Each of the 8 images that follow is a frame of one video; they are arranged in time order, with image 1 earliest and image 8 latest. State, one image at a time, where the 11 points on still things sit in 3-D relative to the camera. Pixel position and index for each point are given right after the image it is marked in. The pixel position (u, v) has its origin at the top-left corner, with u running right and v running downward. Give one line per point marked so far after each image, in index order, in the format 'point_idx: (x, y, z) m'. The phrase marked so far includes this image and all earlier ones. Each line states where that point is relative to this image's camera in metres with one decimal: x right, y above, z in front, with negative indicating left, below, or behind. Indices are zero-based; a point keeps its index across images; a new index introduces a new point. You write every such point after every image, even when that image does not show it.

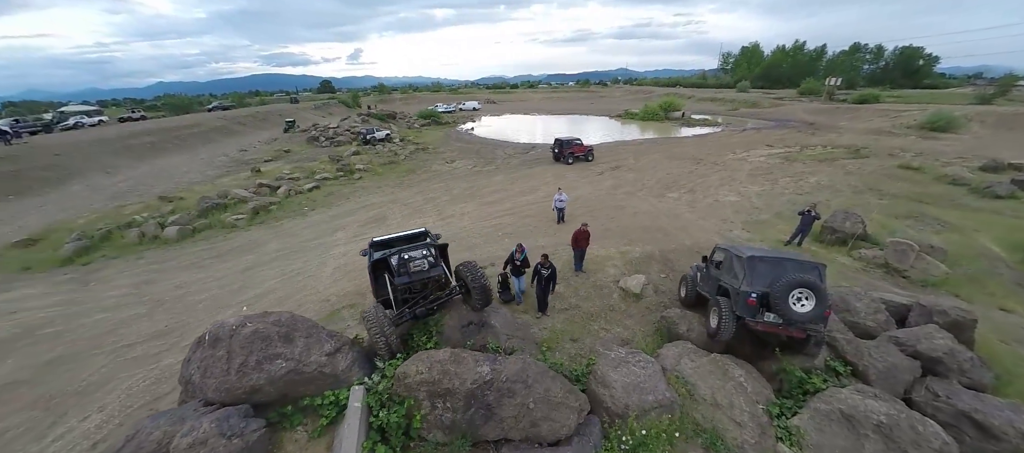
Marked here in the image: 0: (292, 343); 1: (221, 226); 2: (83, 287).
0: (-2.9, -1.5, +4.2) m
1: (-12.8, 0.0, +15.4) m
2: (-14.5, -2.1, +11.3) m
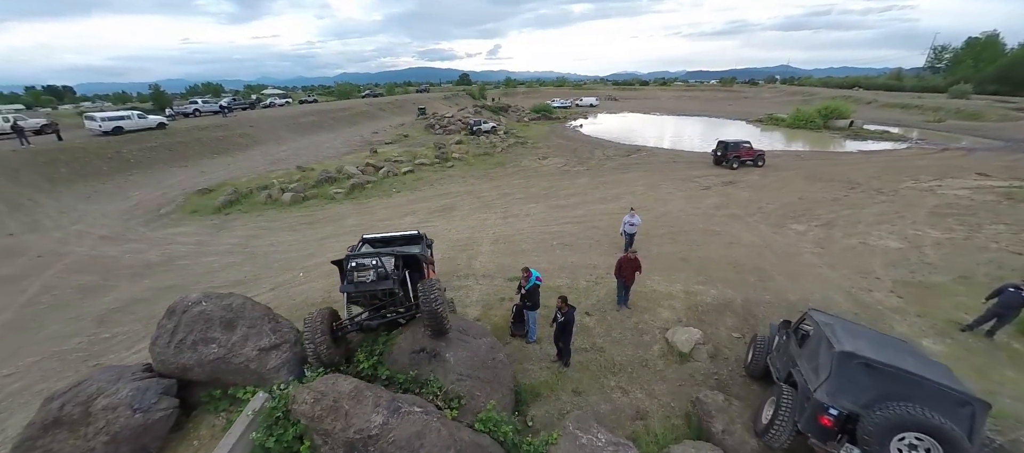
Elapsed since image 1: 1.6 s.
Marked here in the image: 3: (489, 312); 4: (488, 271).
0: (-3.6, -1.4, +4.2) m
1: (-9.6, +1.5, +17.7) m
2: (-12.6, -0.3, +14.3) m
3: (-0.3, -1.9, +7.5) m
4: (-0.4, -0.9, +9.8) m
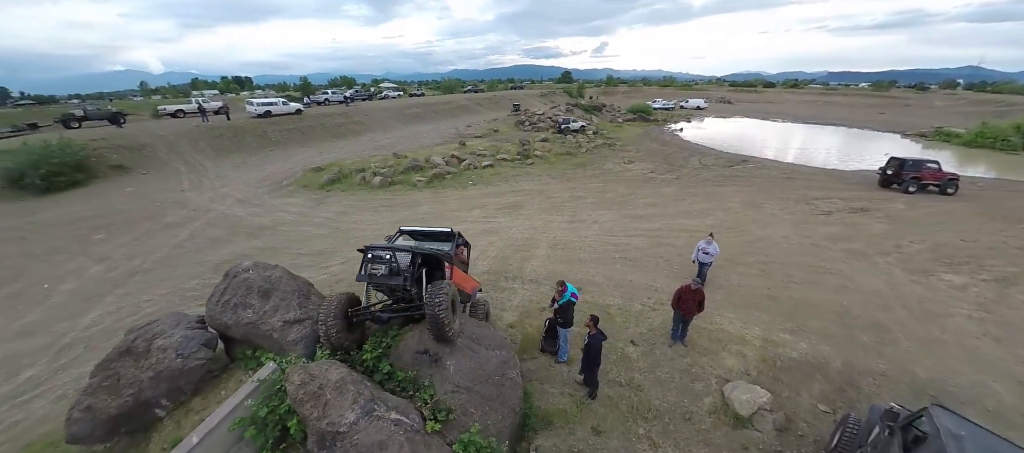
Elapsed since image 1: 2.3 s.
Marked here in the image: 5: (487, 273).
0: (-3.5, -1.0, +4.7) m
1: (-5.7, +2.3, +19.1) m
2: (-9.7, +1.0, +16.5) m
3: (+0.4, -2.0, +7.1) m
4: (+1.0, -1.1, +9.4) m
5: (-0.5, -1.2, +9.5) m
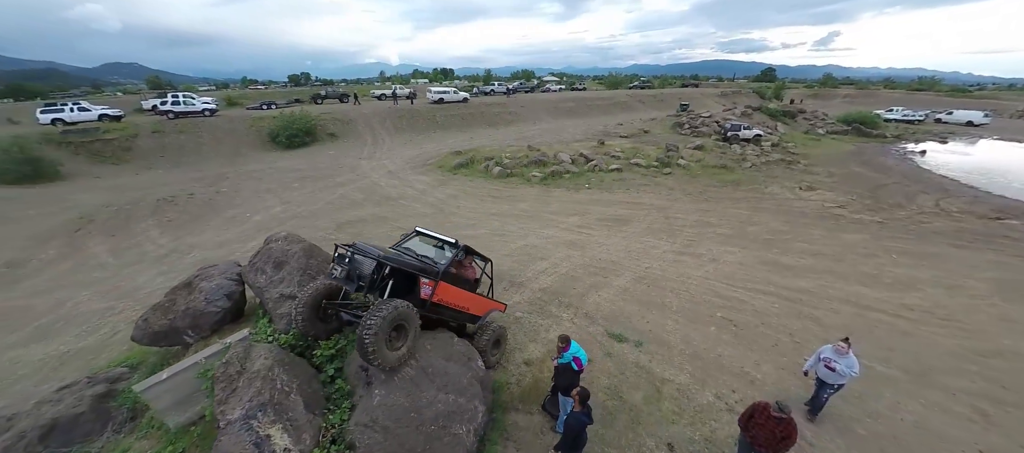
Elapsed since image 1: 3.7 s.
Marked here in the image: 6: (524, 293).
0: (-3.7, -0.7, +5.2) m
1: (+0.6, +2.7, +19.2) m
2: (-4.2, +2.2, +18.4) m
3: (+0.6, -2.4, +6.0) m
4: (+2.2, -1.7, +7.8) m
5: (+0.9, -1.6, +8.5) m
6: (+0.3, -1.7, +8.3) m
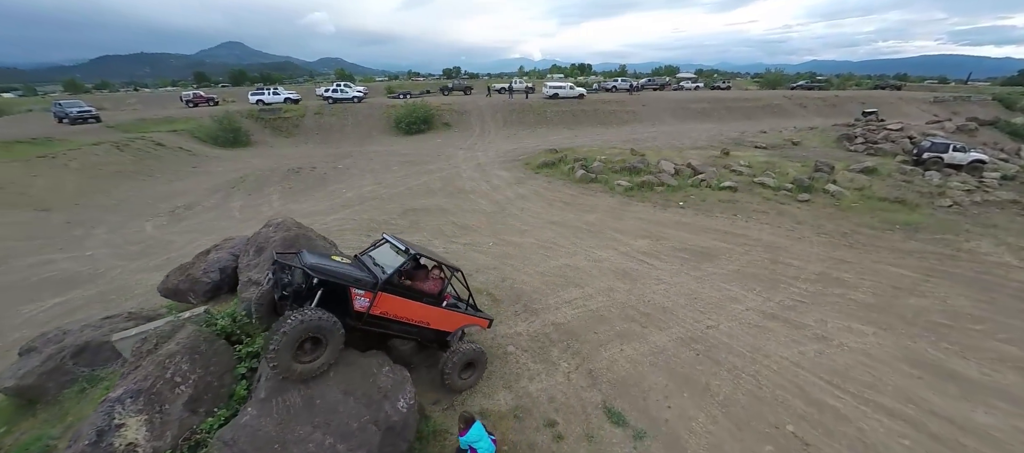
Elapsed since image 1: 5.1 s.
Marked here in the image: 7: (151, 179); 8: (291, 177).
0: (-4.1, -0.5, +5.4) m
1: (+4.7, +2.0, +17.3) m
2: (-0.1, +2.3, +18.0) m
3: (-0.1, -2.9, +4.9) m
4: (+2.0, -2.4, +6.1) m
5: (+1.0, -2.1, +7.2) m
6: (+0.4, -2.1, +7.2) m
7: (-19.1, +2.6, +17.7) m
8: (-12.0, +2.7, +17.9) m
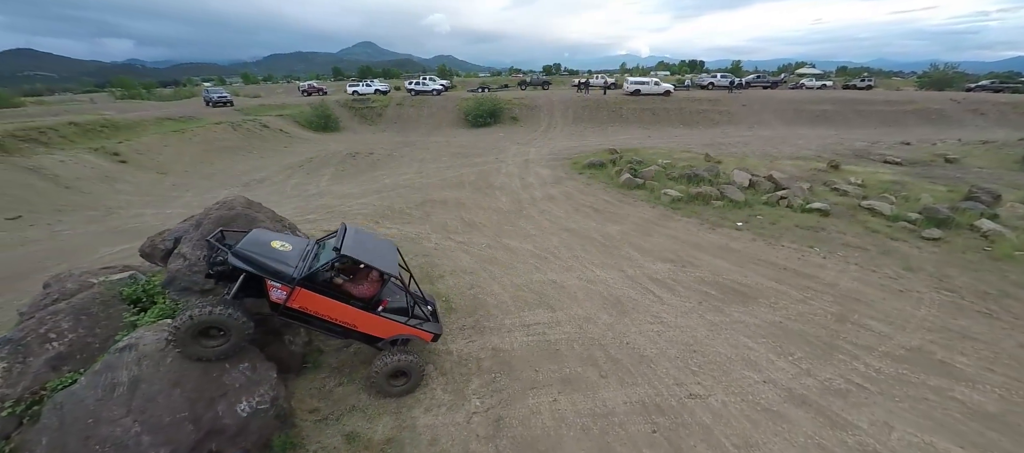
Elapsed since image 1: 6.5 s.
0: (-5.4, -0.1, +5.6) m
1: (+6.3, +1.3, +15.0) m
2: (+1.8, +2.2, +16.9) m
3: (-1.9, -2.9, +4.2) m
4: (+0.5, -2.7, +4.9) m
5: (-0.1, -2.3, +6.2) m
6: (-0.8, -2.2, +6.3) m
7: (-16.6, +4.6, +20.9) m
8: (-9.6, +3.9, +19.5) m
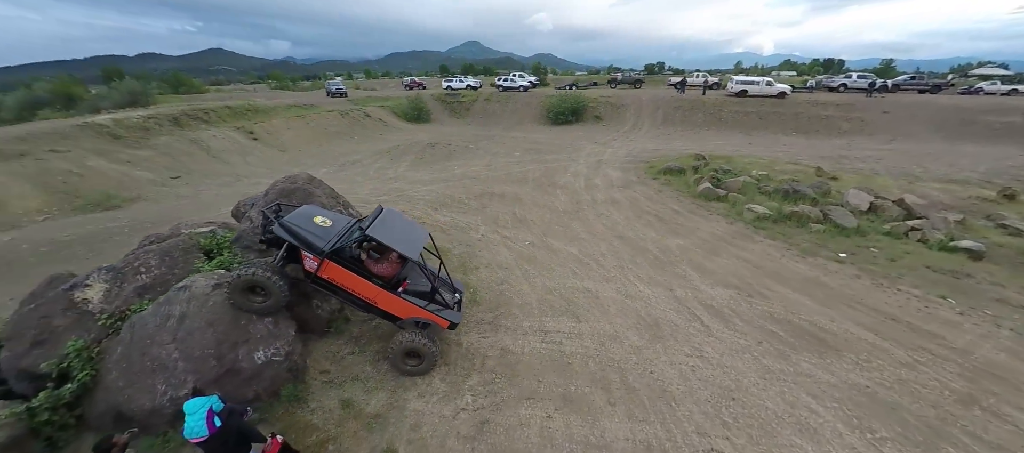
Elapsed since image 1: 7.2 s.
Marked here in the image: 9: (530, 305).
0: (-4.9, +0.6, +6.5) m
1: (+8.6, +0.6, +13.0) m
2: (+4.9, +1.9, +15.8) m
3: (-2.1, -2.6, +4.4) m
4: (+0.4, -2.7, +4.5) m
5: (+0.1, -2.2, +5.9) m
6: (-0.5, -2.1, +6.2) m
7: (-11.7, +6.3, +23.9) m
8: (-5.4, +4.9, +20.9) m
9: (+0.4, -1.7, +7.2) m
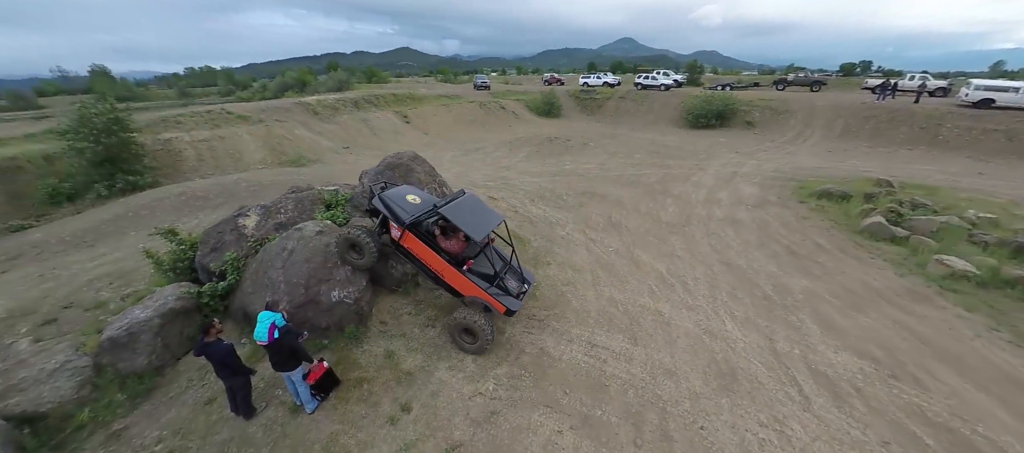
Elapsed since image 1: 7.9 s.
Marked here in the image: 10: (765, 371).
0: (-3.2, +1.4, +7.7) m
1: (+11.5, -1.0, +9.5) m
2: (+9.1, +0.9, +13.3) m
3: (-1.9, -2.2, +5.0) m
4: (+0.5, -2.7, +4.3) m
5: (+0.7, -2.2, +5.7) m
6: (+0.3, -2.0, +6.1) m
7: (-2.9, +7.9, +26.2) m
8: (+1.8, +5.4, +21.4) m
9: (+1.6, -1.8, +6.8) m
10: (+4.2, -2.4, +5.4) m
